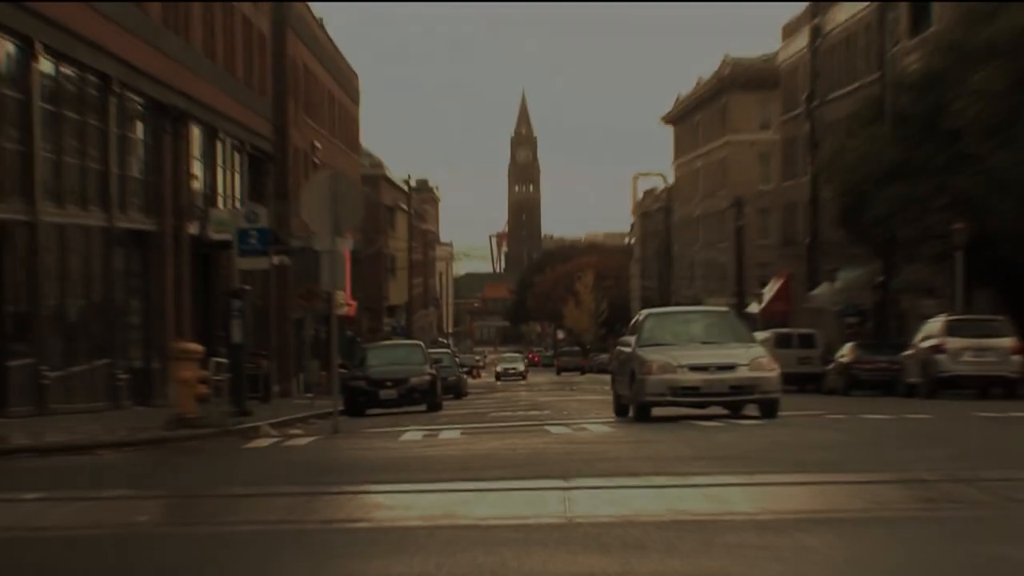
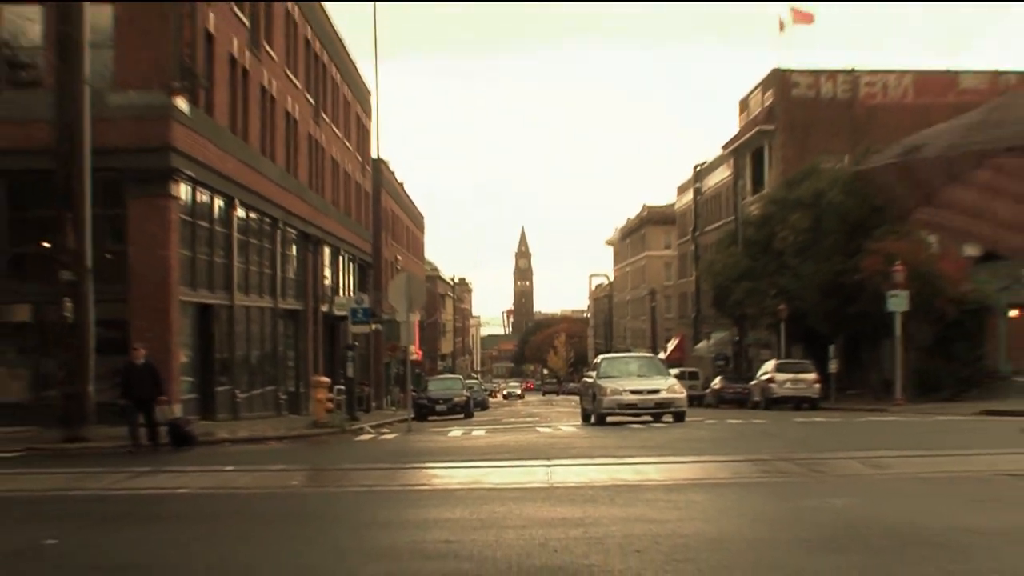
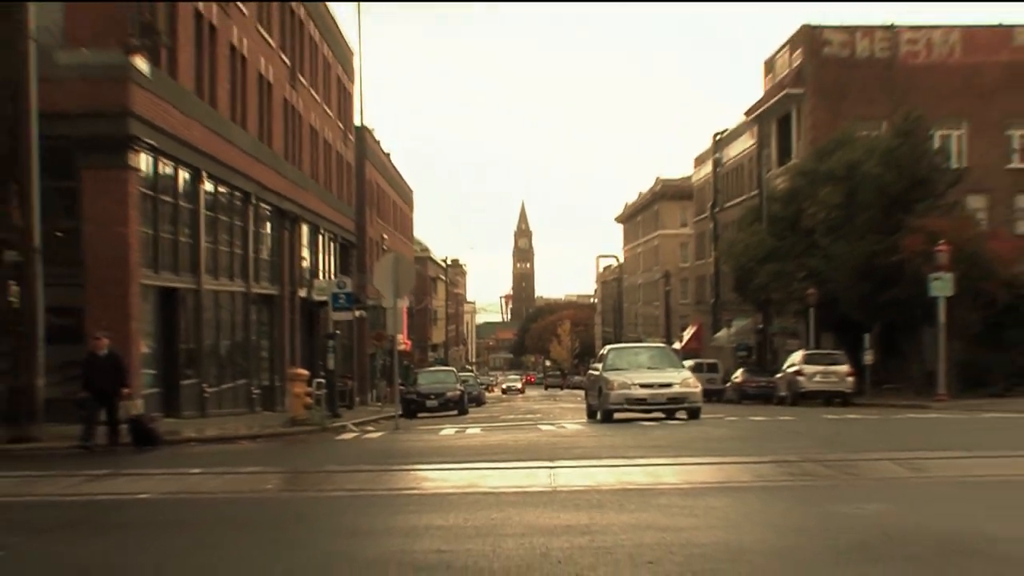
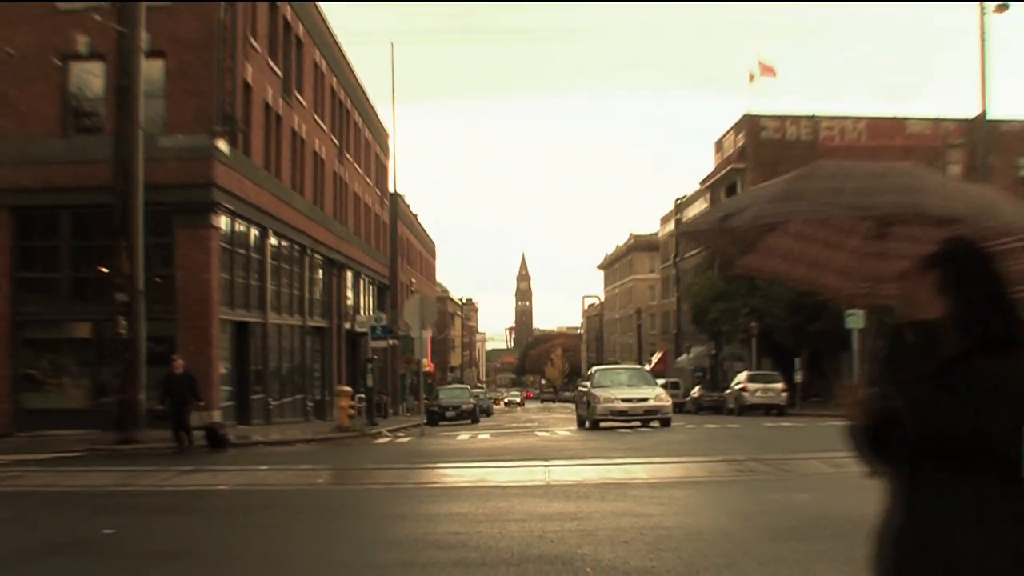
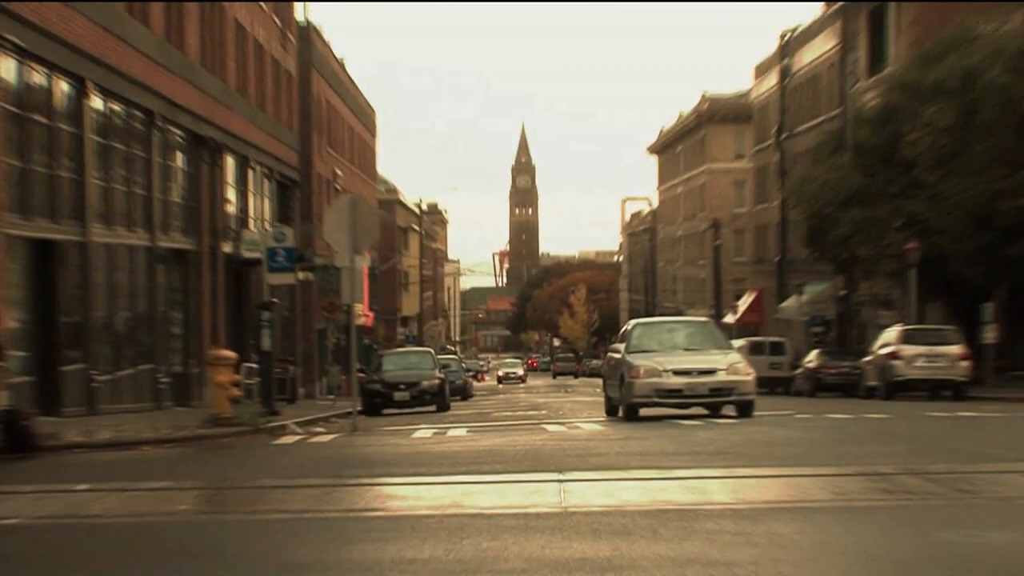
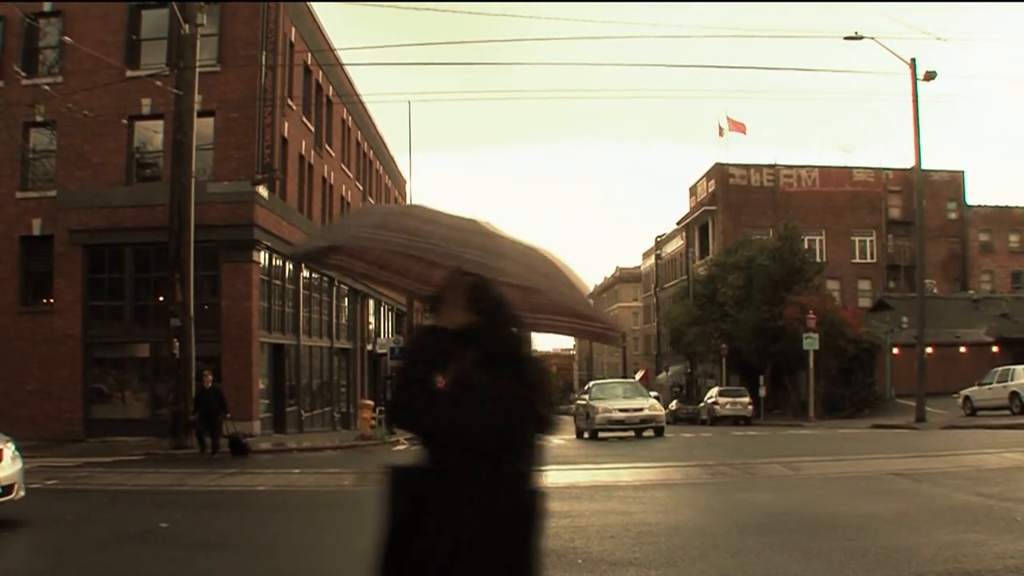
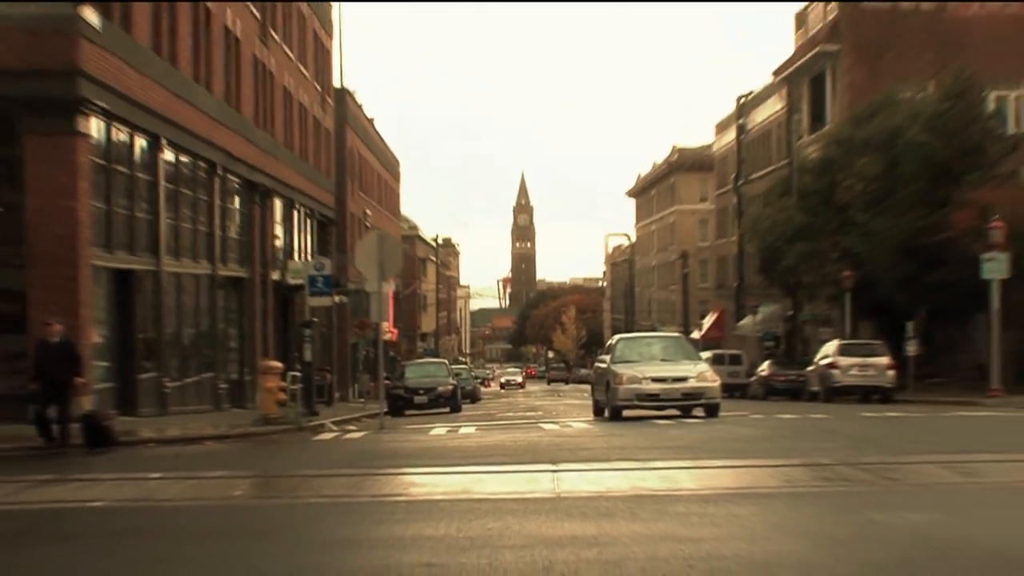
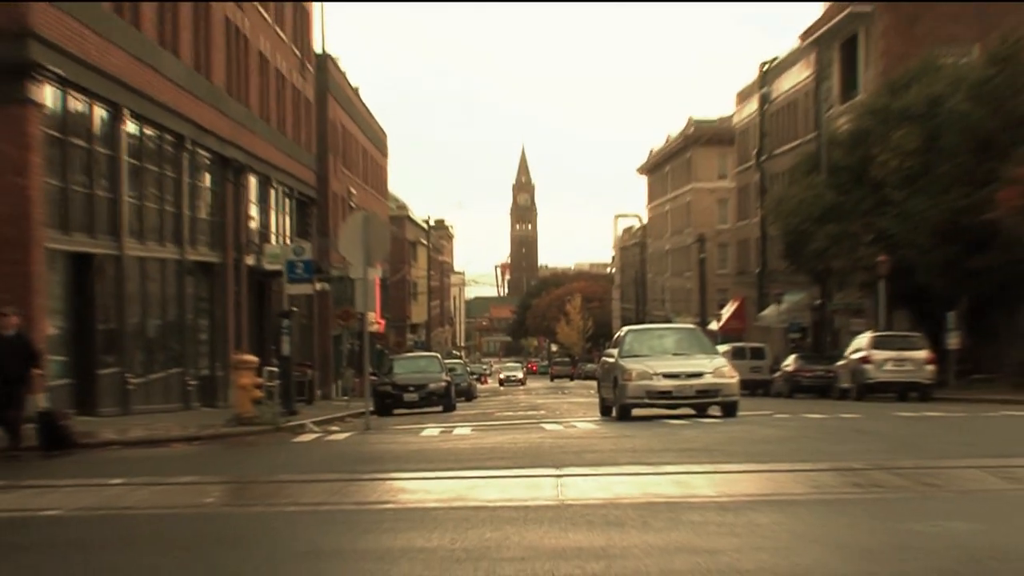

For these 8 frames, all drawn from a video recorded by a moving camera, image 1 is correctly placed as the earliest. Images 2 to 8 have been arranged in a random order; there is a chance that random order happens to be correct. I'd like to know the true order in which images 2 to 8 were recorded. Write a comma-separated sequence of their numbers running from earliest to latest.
5, 8, 7, 3, 2, 4, 6
